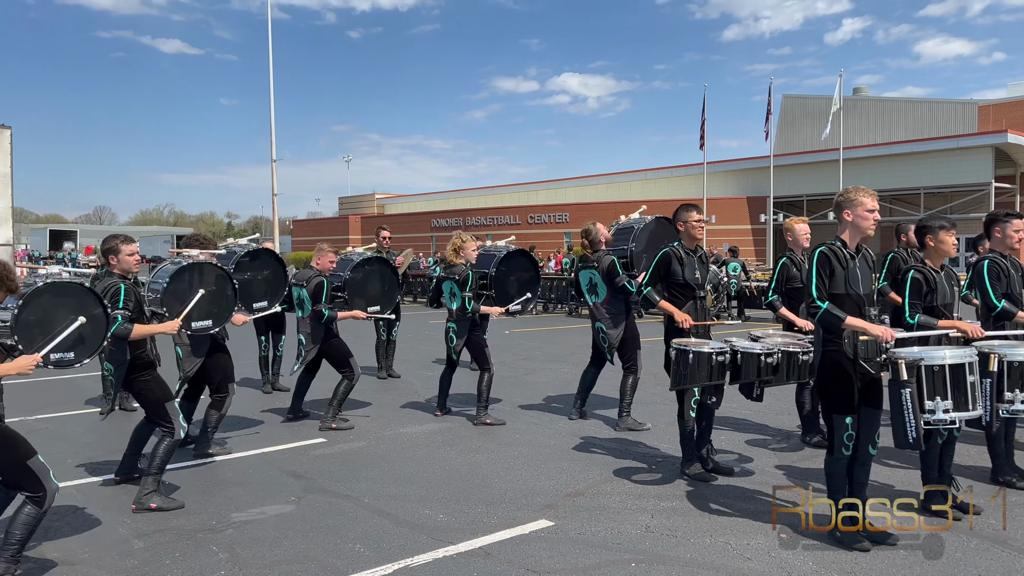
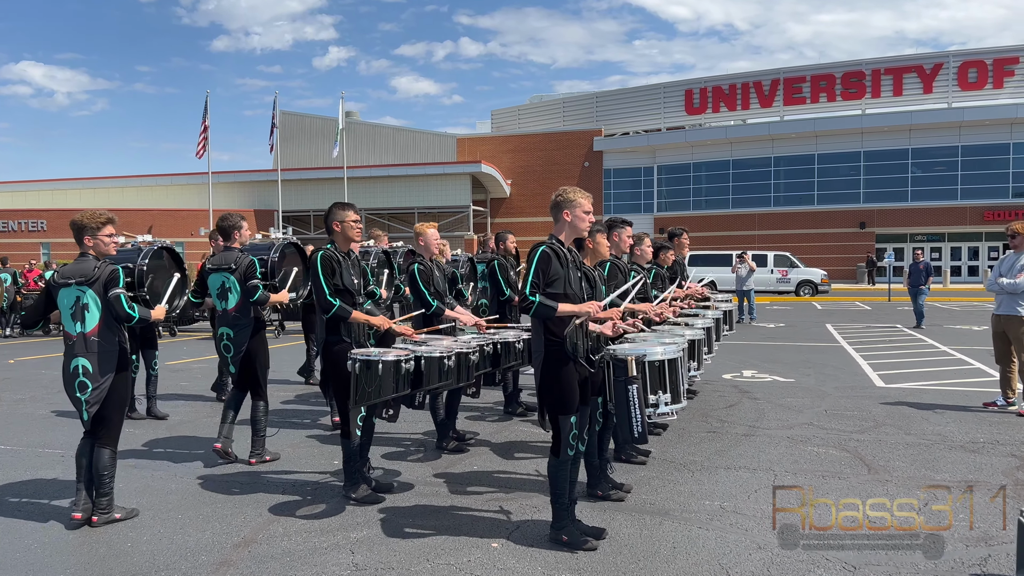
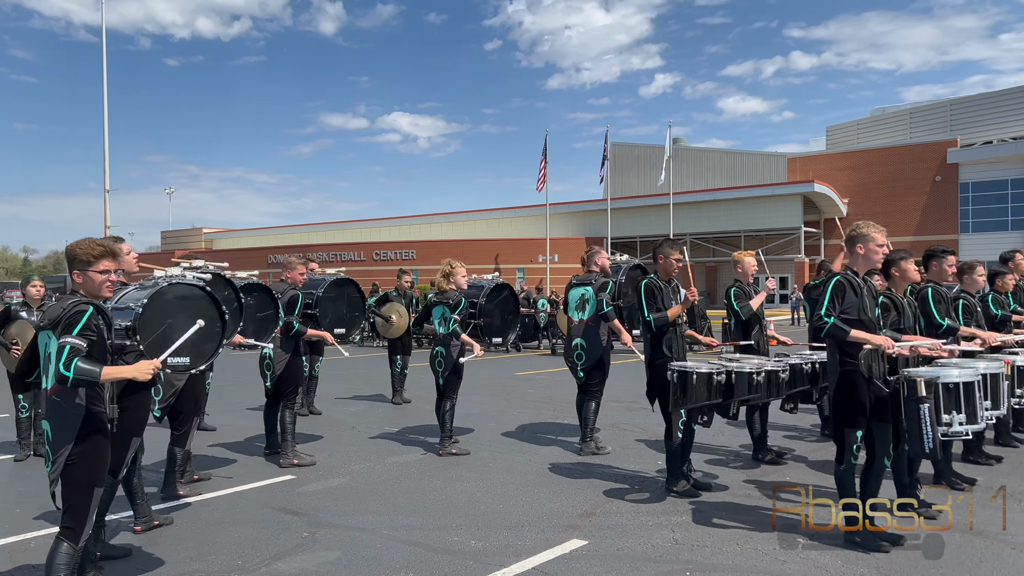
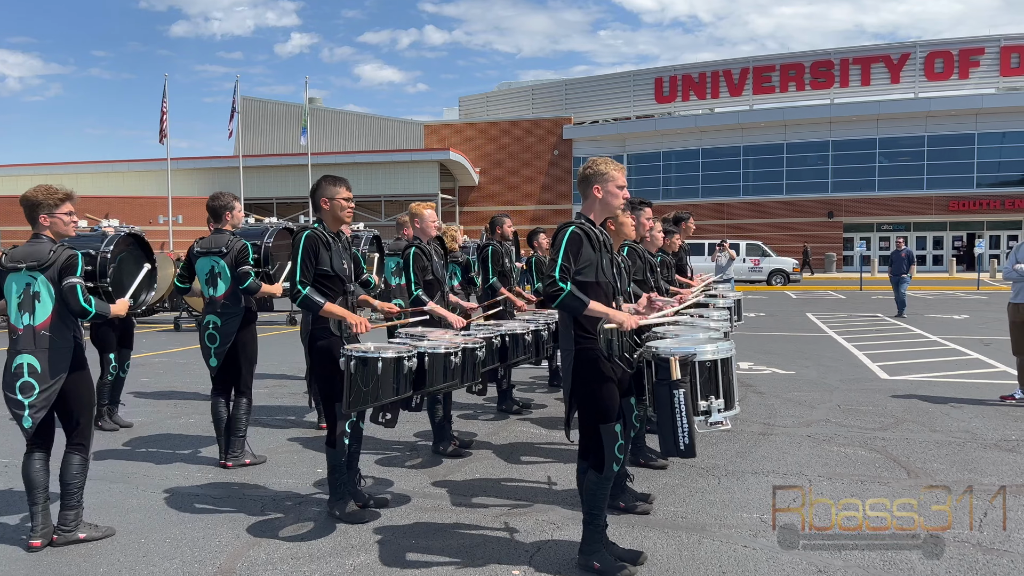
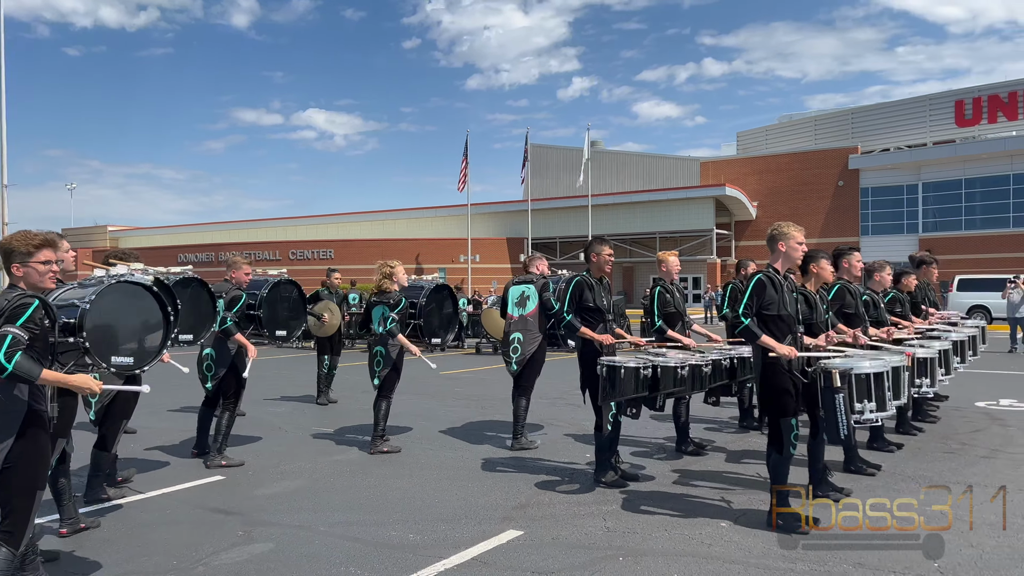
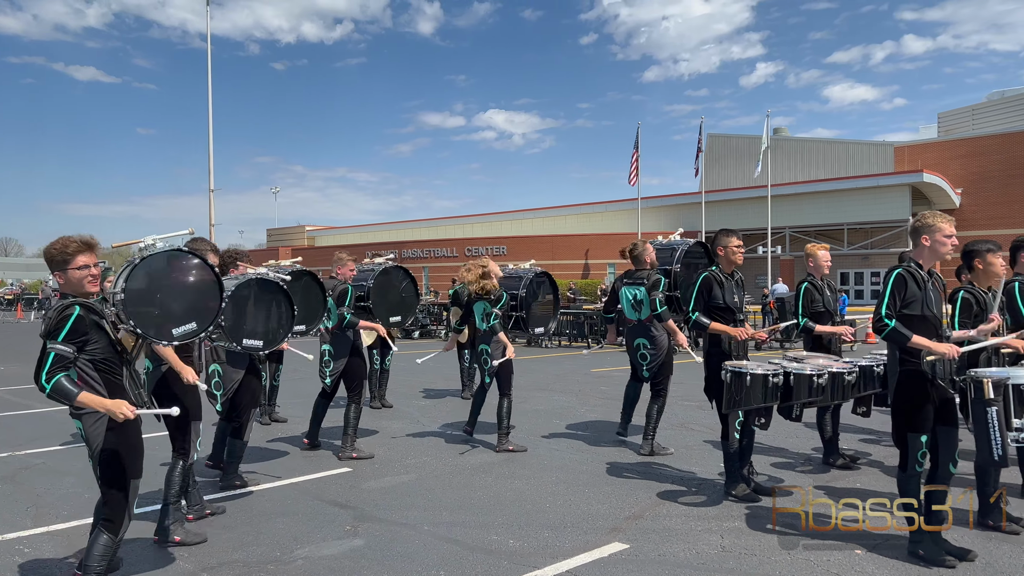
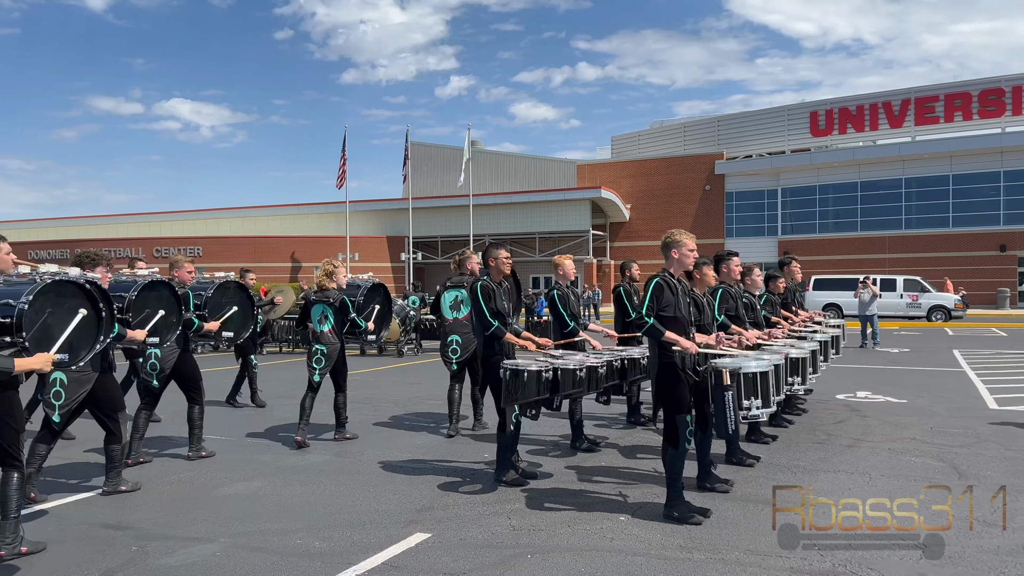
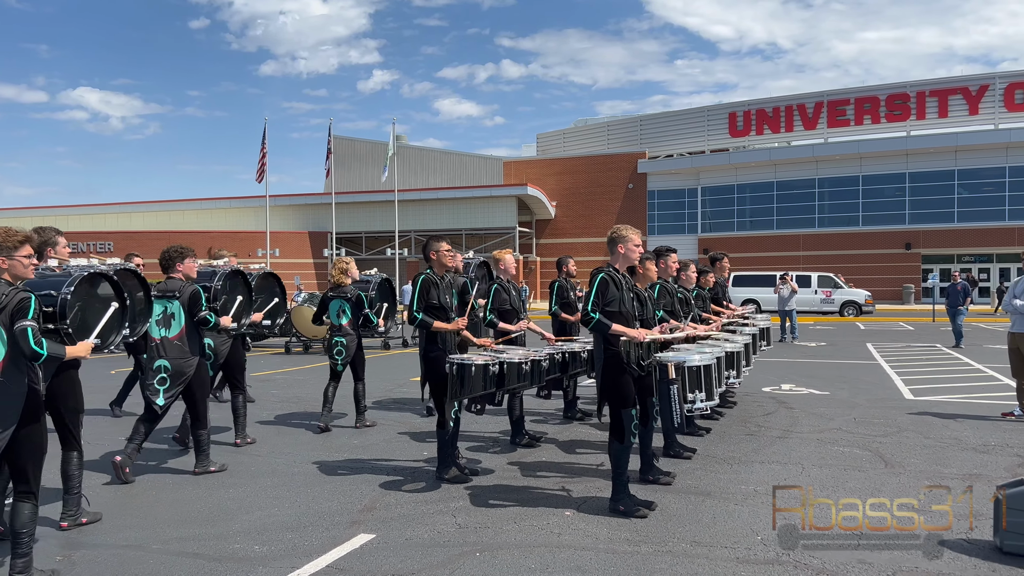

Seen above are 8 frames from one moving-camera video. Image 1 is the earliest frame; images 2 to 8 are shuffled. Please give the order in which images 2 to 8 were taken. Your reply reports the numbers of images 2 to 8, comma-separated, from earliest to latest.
6, 3, 5, 7, 8, 2, 4
